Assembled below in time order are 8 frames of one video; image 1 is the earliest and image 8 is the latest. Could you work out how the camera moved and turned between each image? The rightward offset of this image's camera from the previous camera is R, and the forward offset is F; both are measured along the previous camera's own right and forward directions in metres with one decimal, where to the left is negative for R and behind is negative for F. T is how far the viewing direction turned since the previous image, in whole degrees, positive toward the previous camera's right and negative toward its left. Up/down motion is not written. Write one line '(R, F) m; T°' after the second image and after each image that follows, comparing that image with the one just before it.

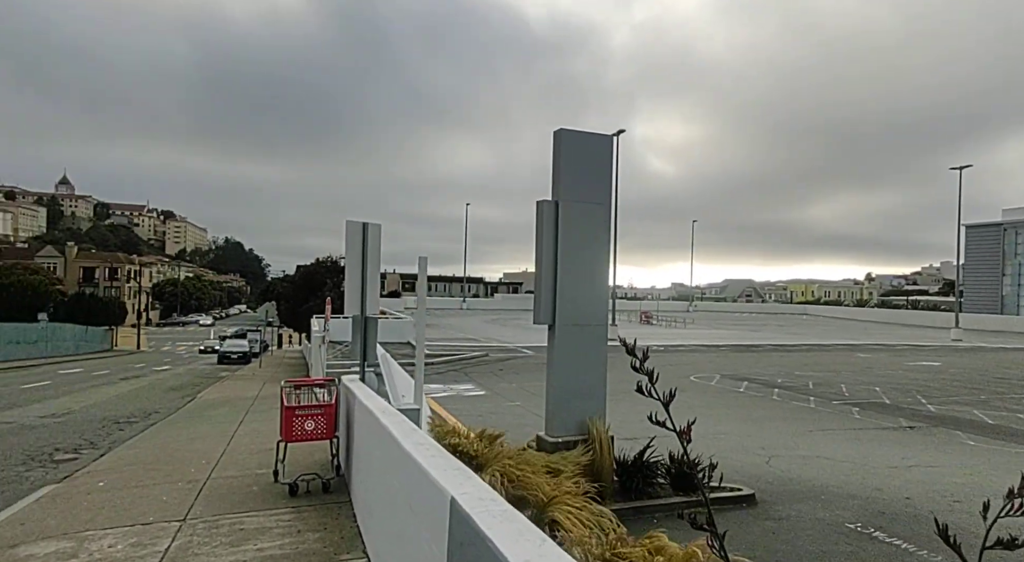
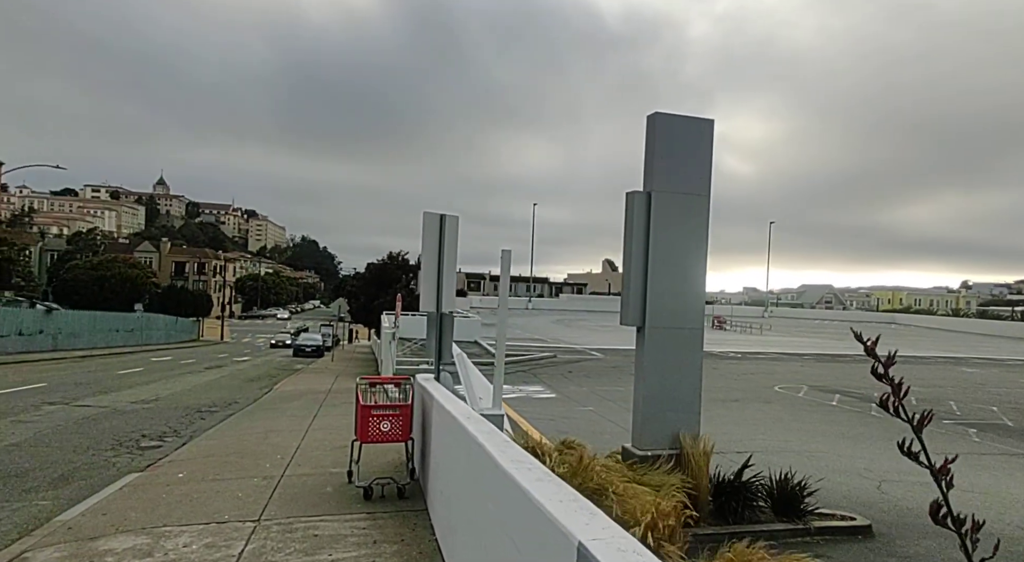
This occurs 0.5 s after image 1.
(-0.2, +0.5) m; -6°
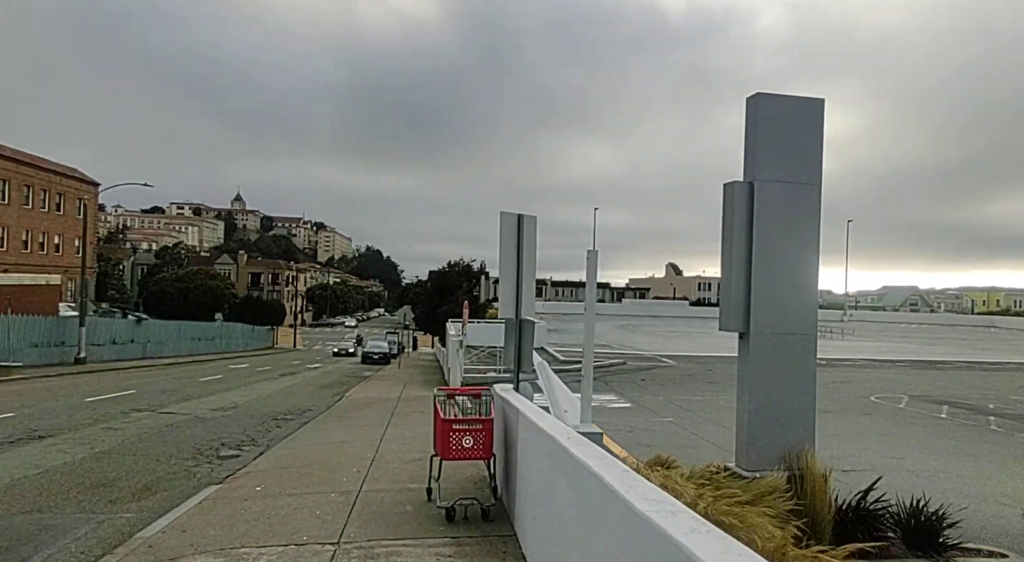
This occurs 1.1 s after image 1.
(-0.3, +0.5) m; -6°
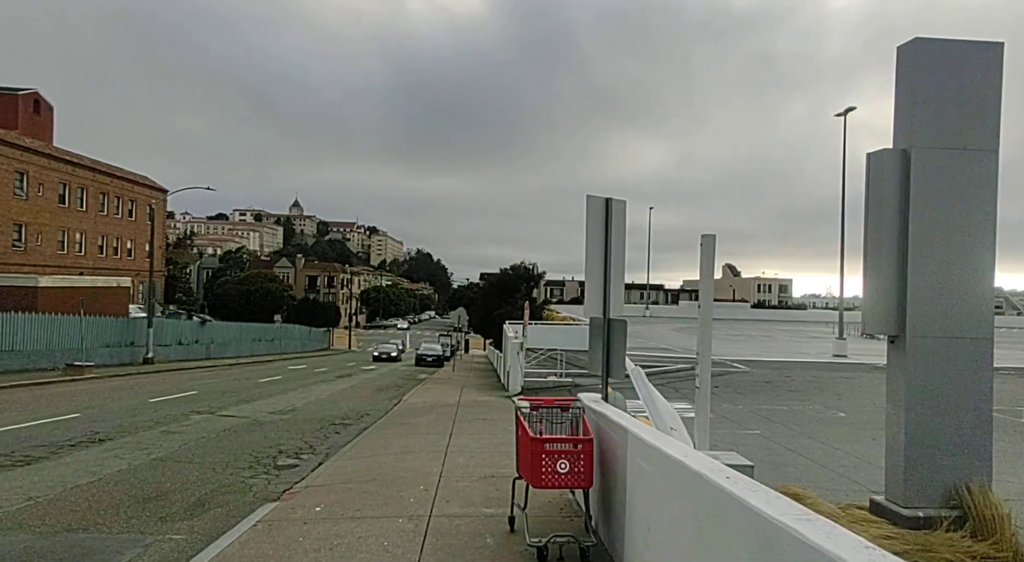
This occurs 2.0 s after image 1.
(-0.4, +0.9) m; -5°
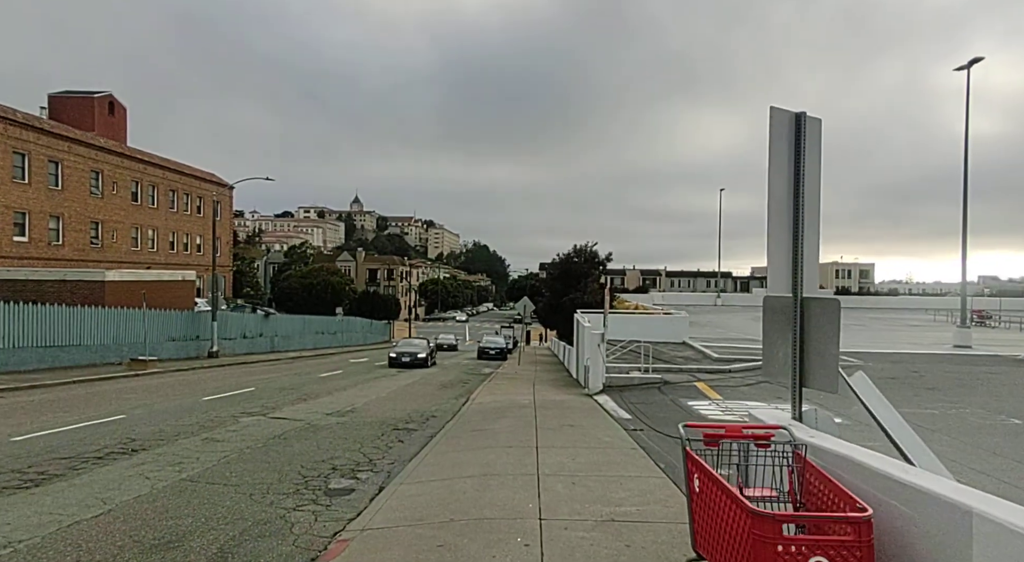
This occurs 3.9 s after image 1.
(-0.6, +2.2) m; -5°
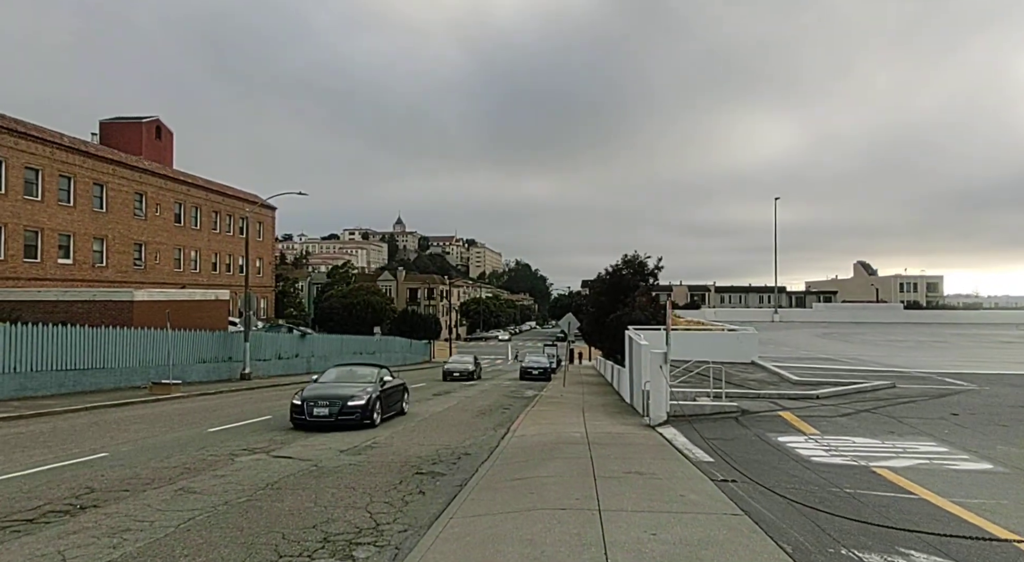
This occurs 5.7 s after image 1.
(-0.1, +2.4) m; -4°
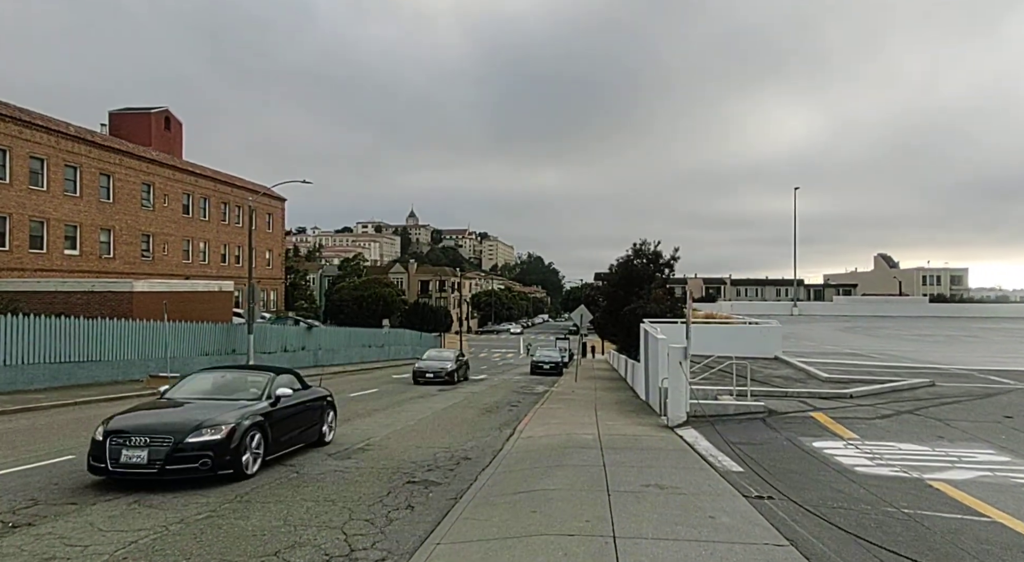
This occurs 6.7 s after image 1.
(+0.1, +1.2) m; -1°
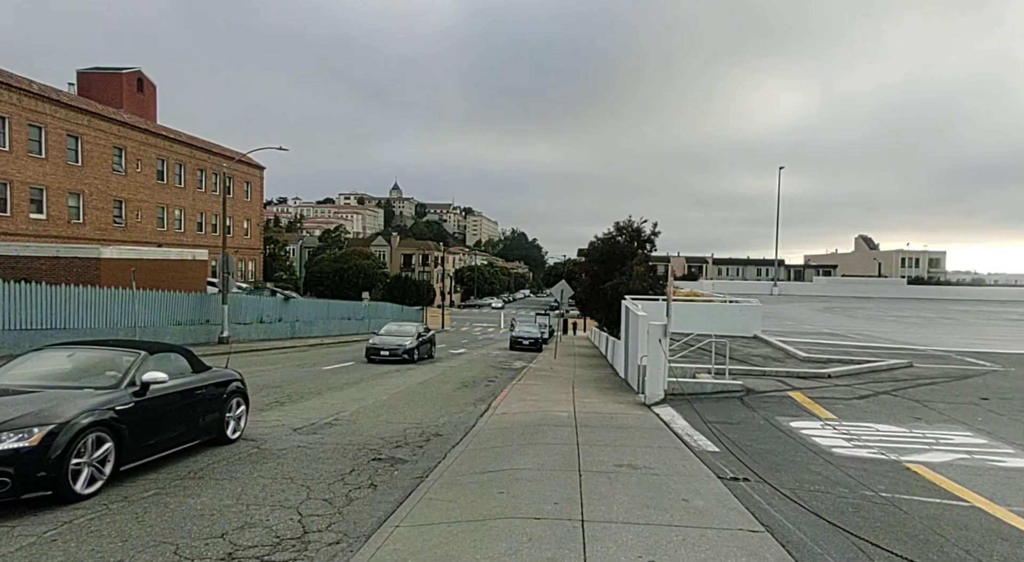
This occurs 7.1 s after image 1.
(+0.1, +0.4) m; +2°
